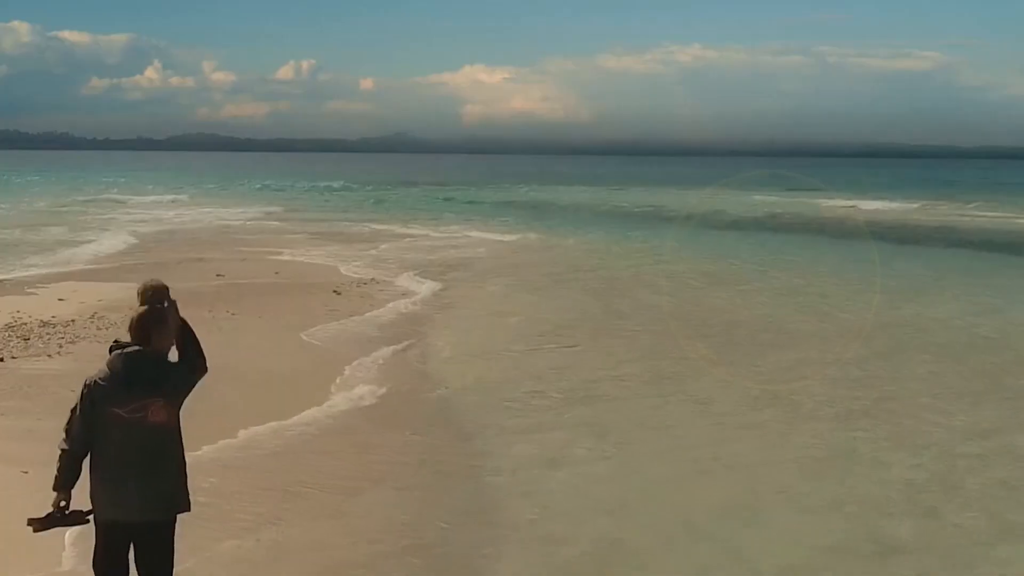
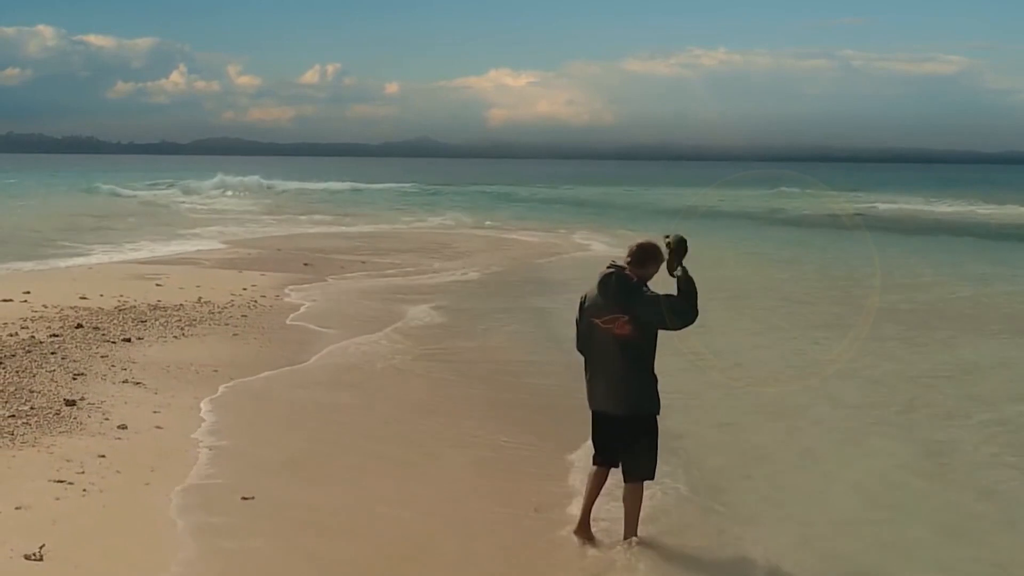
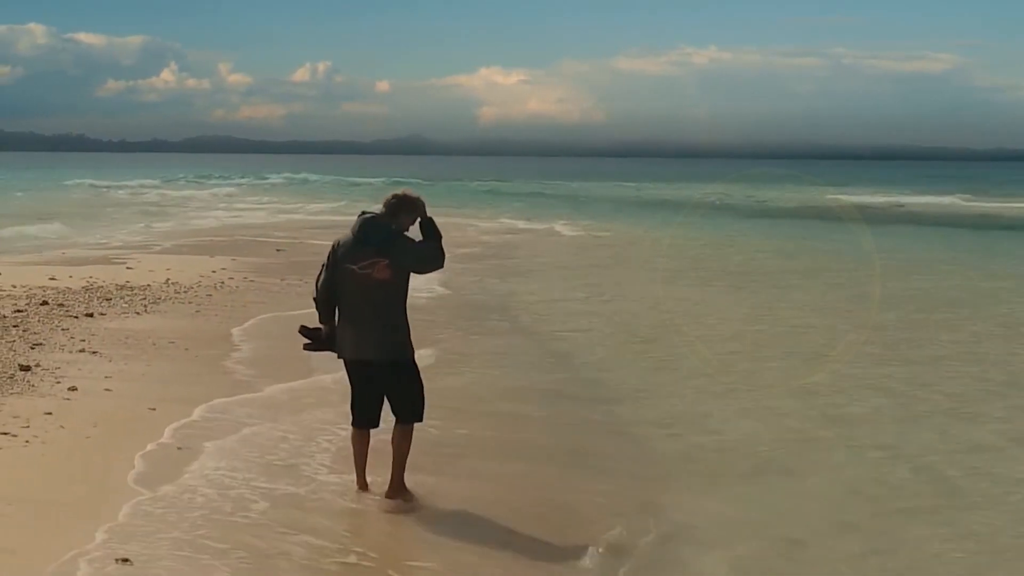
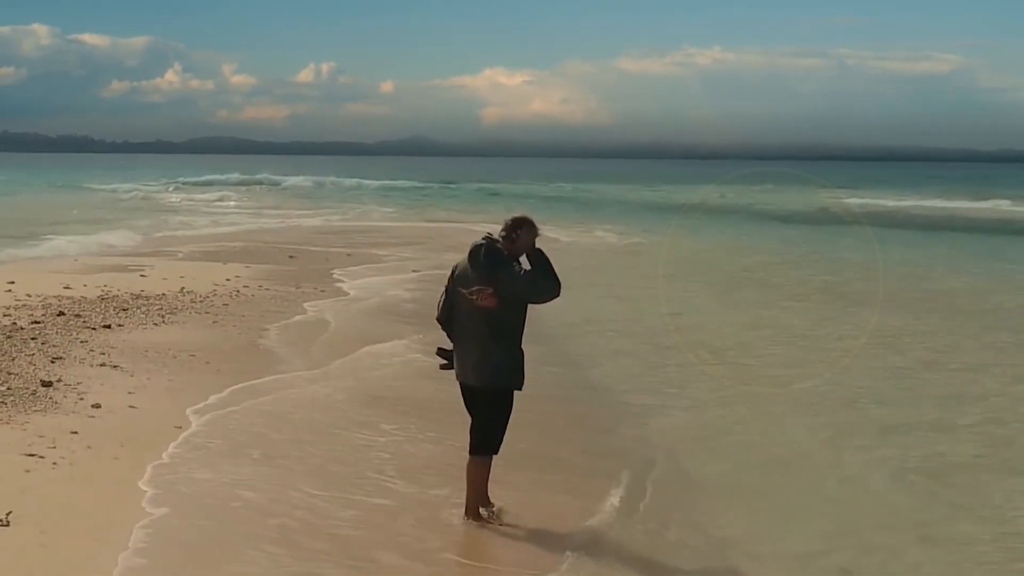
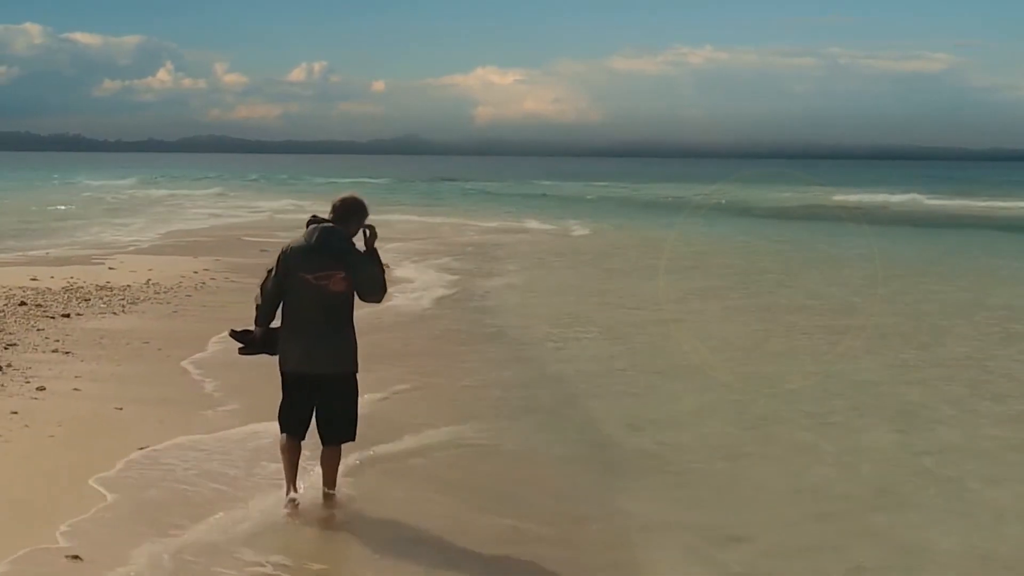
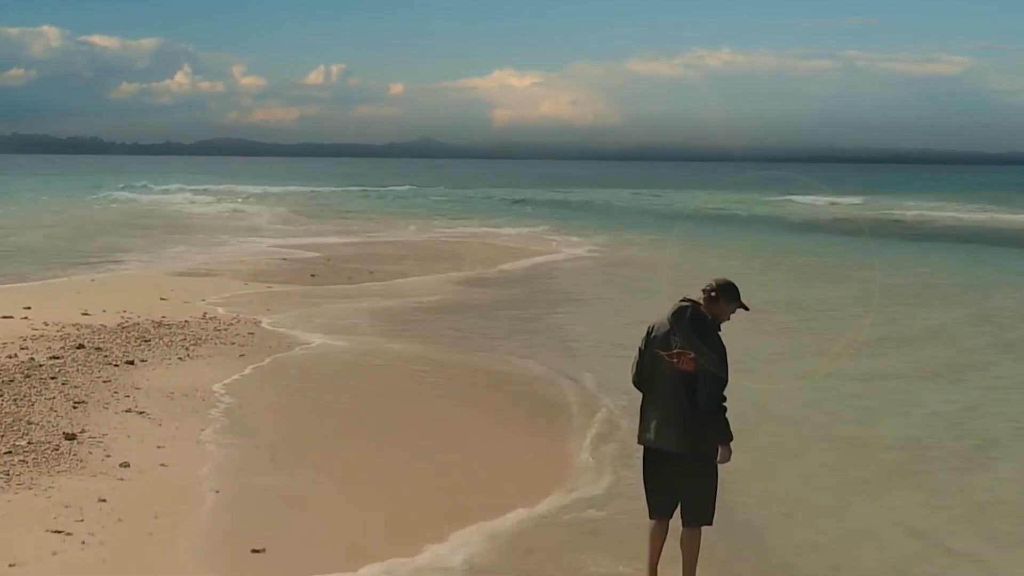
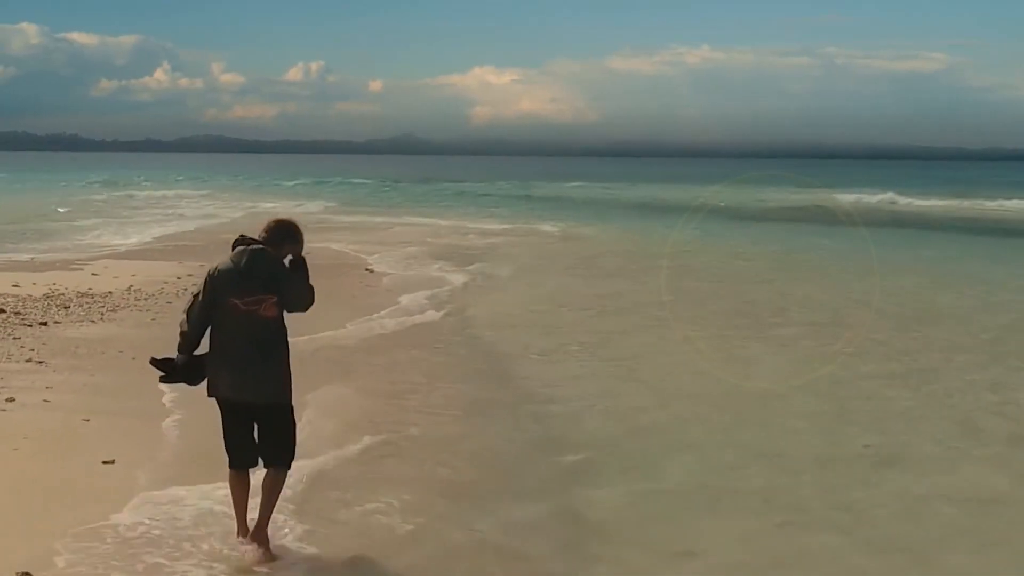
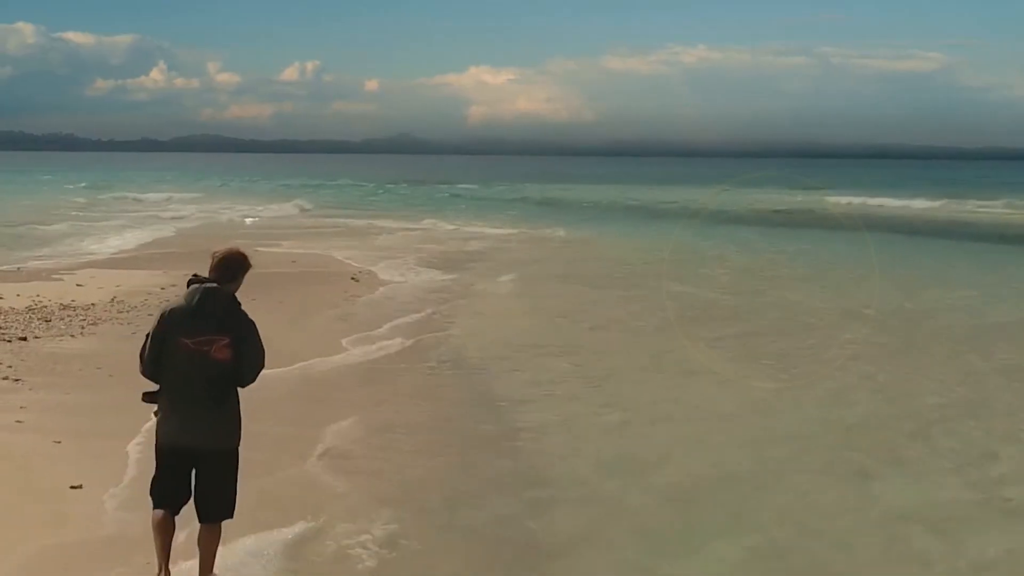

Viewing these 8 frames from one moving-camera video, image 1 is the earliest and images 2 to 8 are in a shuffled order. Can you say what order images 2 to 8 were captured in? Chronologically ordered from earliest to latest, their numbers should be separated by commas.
8, 7, 5, 3, 4, 2, 6
